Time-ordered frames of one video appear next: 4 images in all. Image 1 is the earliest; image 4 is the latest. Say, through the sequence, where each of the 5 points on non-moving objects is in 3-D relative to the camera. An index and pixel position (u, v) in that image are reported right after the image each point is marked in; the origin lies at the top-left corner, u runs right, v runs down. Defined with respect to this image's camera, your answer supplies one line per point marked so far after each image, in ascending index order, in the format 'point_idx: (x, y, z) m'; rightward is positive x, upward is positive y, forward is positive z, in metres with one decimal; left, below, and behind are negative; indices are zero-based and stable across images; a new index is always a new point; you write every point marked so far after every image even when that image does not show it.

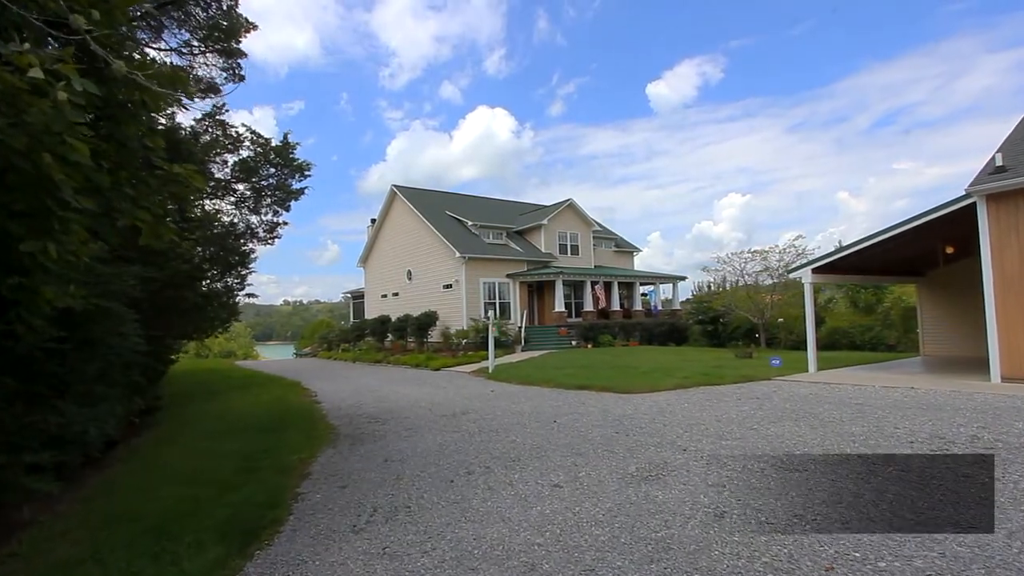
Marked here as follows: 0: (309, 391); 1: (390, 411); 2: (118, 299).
0: (-4.4, -2.3, +12.7) m
1: (-1.9, -2.0, +9.4) m
2: (-3.8, -0.1, +5.6) m
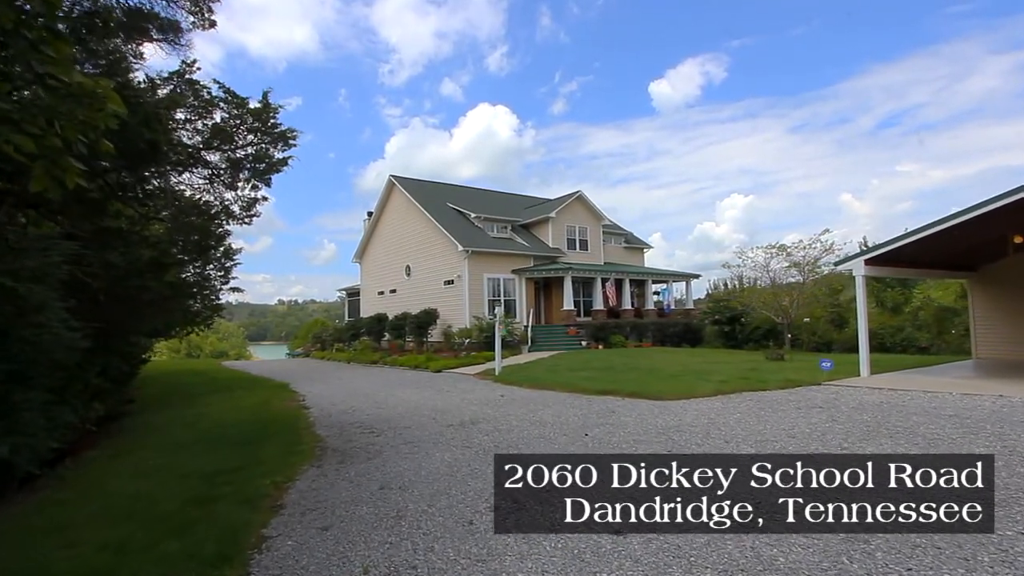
0: (-4.2, -2.1, +11.8) m
1: (-1.8, -1.9, +8.6) m
2: (-3.6, 0.0, +4.8) m
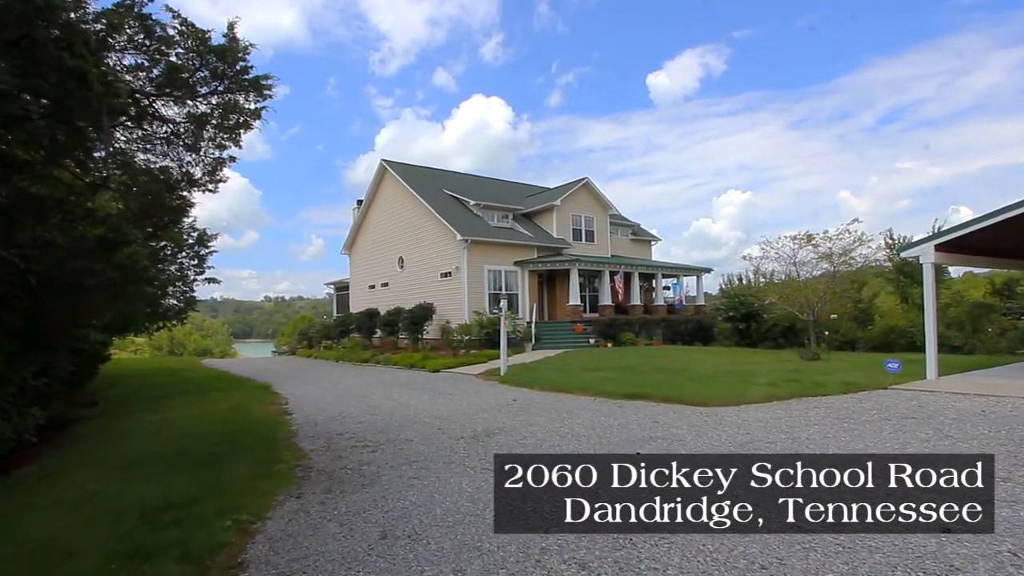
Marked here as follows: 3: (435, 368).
0: (-4.2, -2.0, +10.8) m
1: (-1.7, -1.8, +7.6) m
2: (-3.5, +0.1, +3.8) m
3: (-2.0, -2.1, +15.7) m
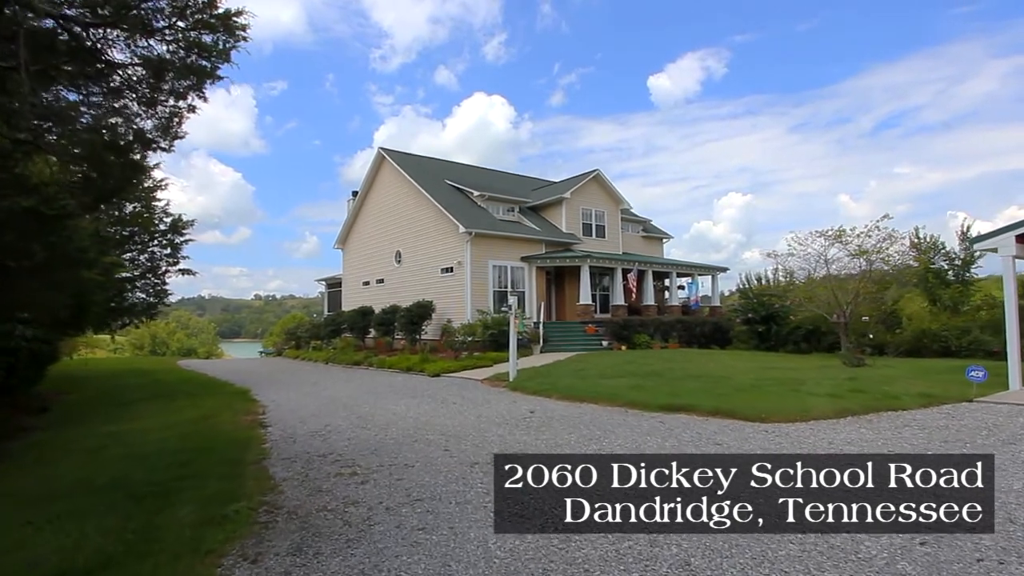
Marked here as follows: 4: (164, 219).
0: (-4.1, -1.9, +9.8) m
1: (-1.5, -1.7, +6.7) m
2: (-3.3, +0.3, +2.8) m
3: (-2.0, -2.1, +14.8) m
4: (-7.4, +1.4, +12.6) m
